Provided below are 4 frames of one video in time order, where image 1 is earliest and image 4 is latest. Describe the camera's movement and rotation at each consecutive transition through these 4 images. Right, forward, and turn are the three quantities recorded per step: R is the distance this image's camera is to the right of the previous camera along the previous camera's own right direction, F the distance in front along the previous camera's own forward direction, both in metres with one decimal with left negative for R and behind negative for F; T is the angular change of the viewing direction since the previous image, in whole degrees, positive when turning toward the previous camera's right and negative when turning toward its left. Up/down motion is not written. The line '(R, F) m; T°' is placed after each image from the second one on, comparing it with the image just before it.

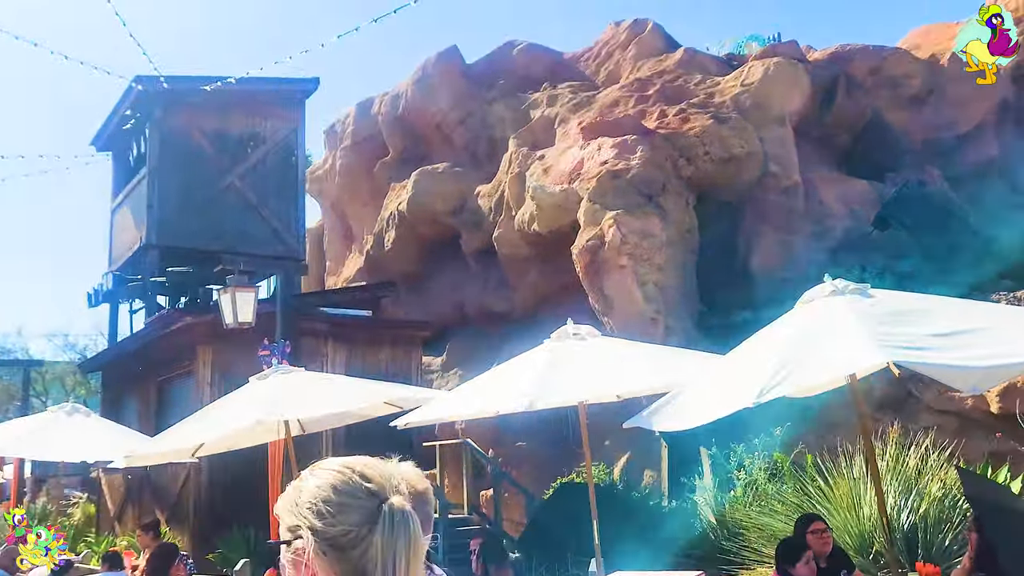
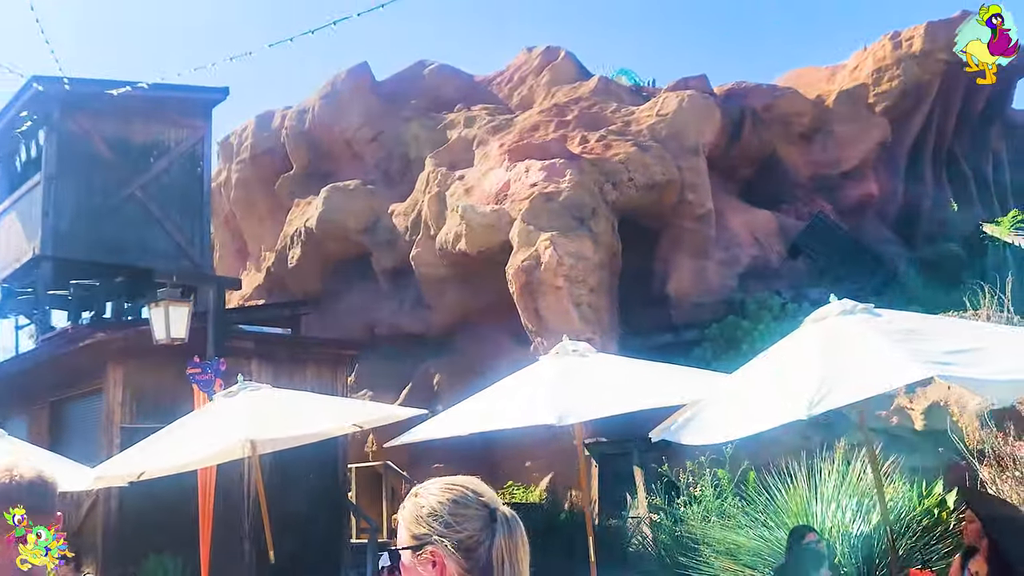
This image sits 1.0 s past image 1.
(-0.8, +0.1) m; +8°
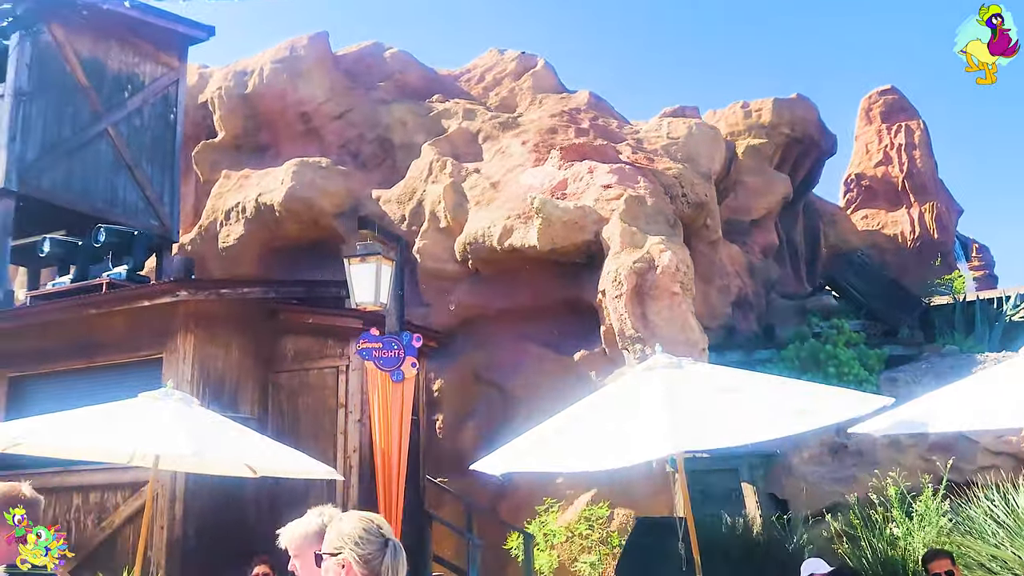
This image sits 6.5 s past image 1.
(-4.3, +1.5) m; +19°
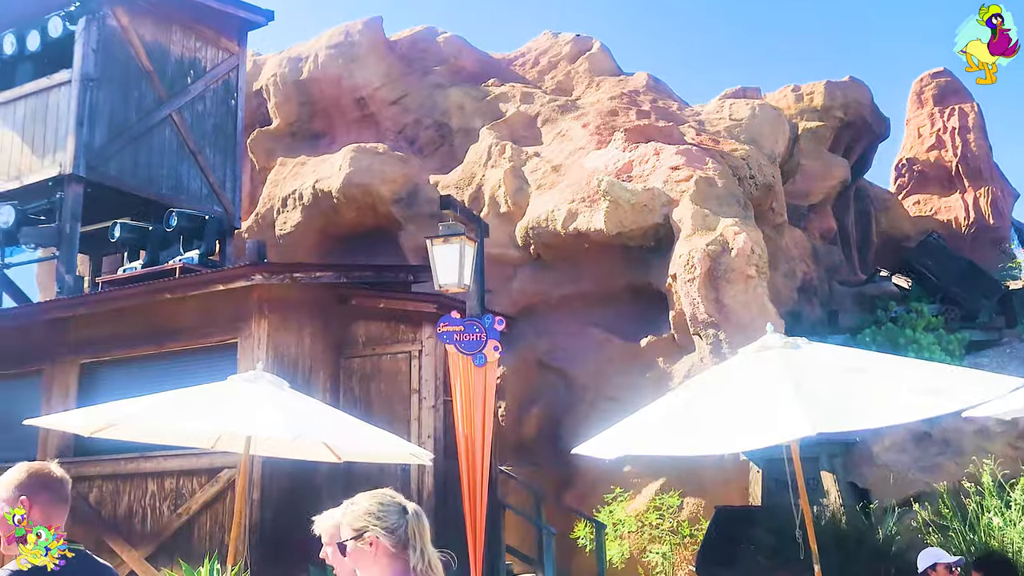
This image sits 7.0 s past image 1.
(-0.4, +0.2) m; -2°
